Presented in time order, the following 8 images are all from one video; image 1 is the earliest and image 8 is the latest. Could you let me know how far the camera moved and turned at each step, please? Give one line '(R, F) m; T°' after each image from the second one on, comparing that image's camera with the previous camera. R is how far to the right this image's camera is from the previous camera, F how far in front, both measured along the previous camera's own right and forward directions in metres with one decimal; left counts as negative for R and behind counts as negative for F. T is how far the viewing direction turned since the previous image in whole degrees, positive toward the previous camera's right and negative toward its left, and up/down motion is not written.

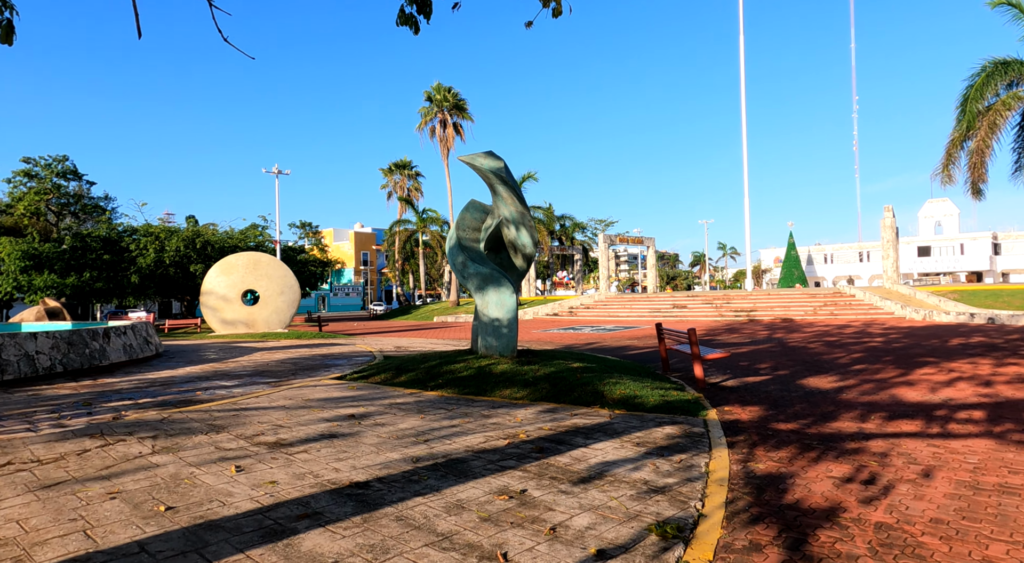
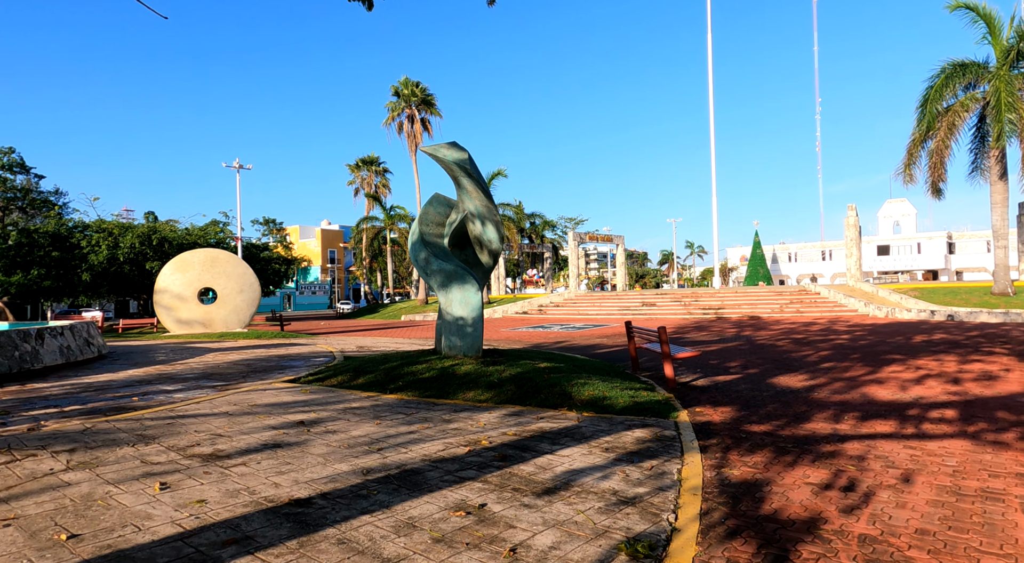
(+0.1, +0.4) m; +3°
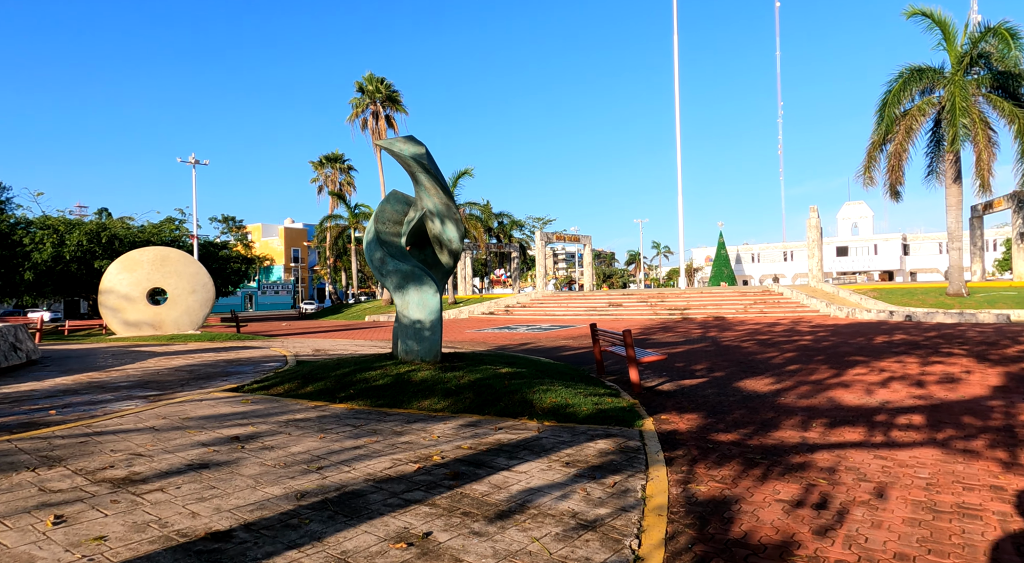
(+0.1, +0.4) m; +3°
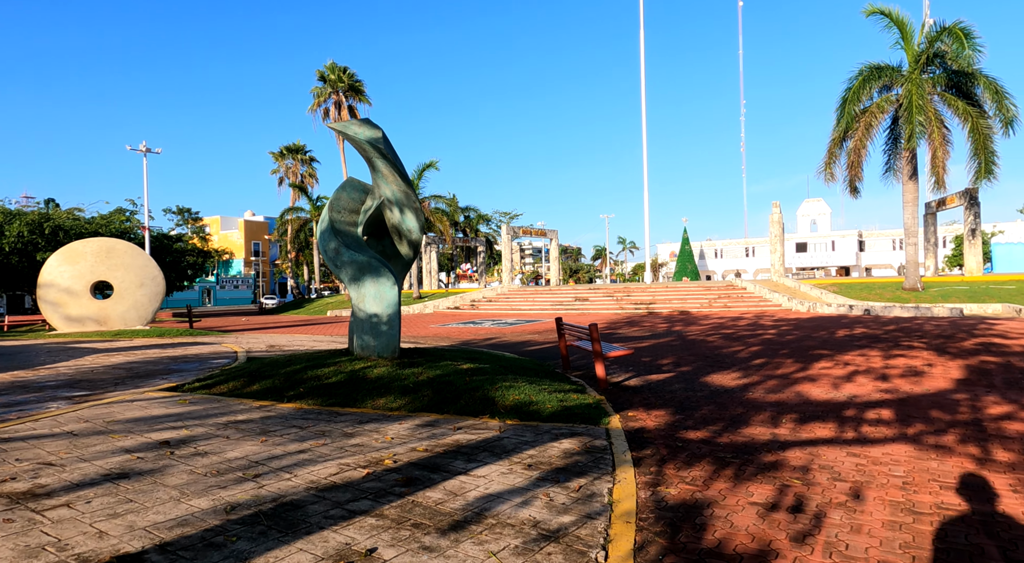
(+0.1, +0.3) m; +3°
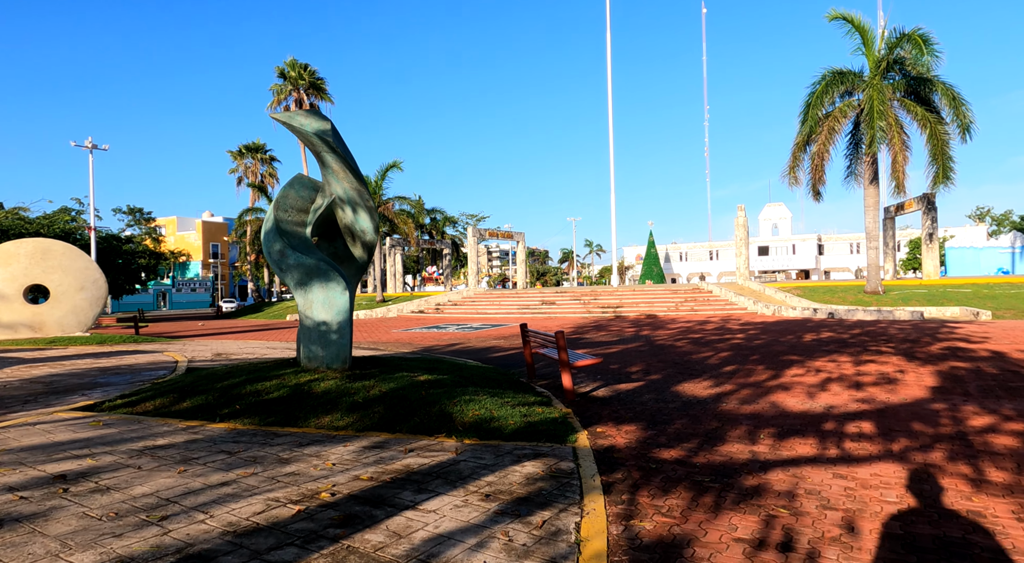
(+0.1, +0.5) m; +3°
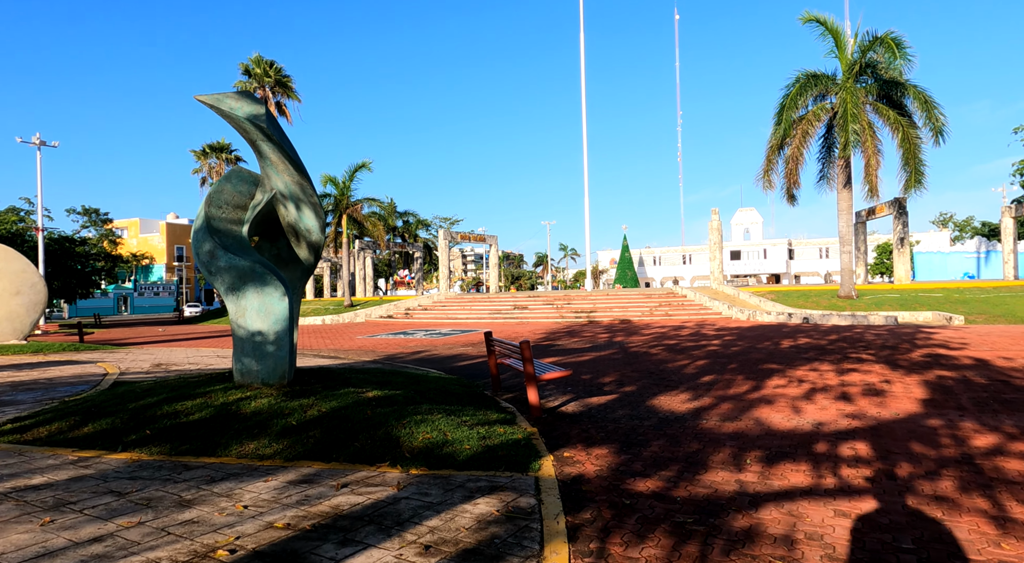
(+0.2, +0.7) m; +2°
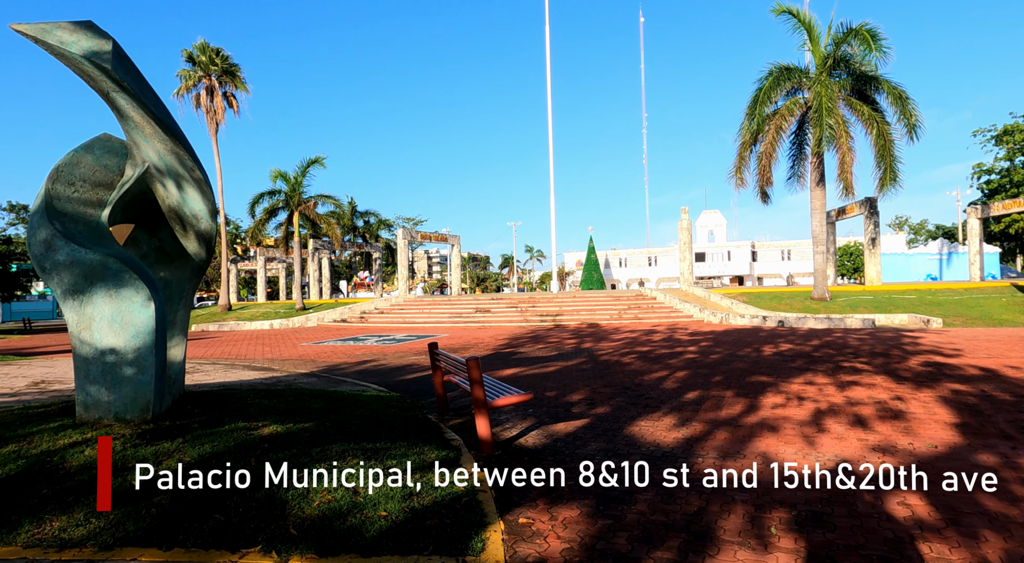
(+0.2, +1.5) m; +3°
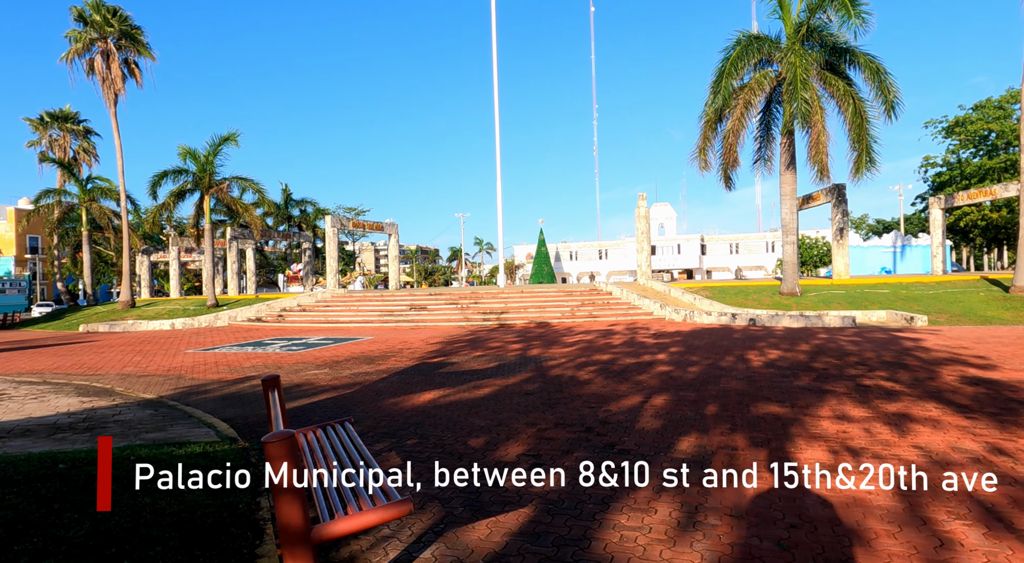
(+0.4, +3.0) m; +4°
